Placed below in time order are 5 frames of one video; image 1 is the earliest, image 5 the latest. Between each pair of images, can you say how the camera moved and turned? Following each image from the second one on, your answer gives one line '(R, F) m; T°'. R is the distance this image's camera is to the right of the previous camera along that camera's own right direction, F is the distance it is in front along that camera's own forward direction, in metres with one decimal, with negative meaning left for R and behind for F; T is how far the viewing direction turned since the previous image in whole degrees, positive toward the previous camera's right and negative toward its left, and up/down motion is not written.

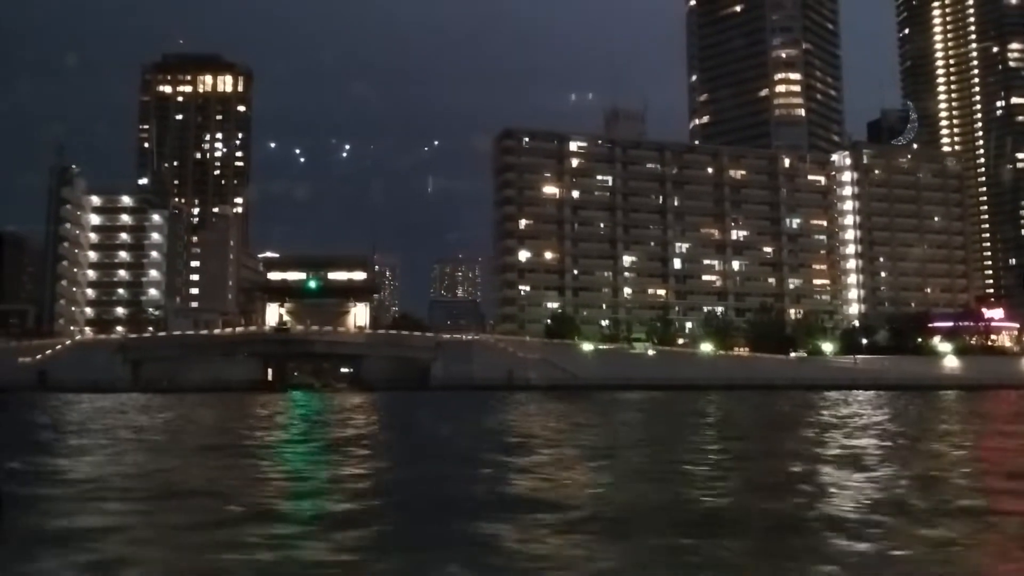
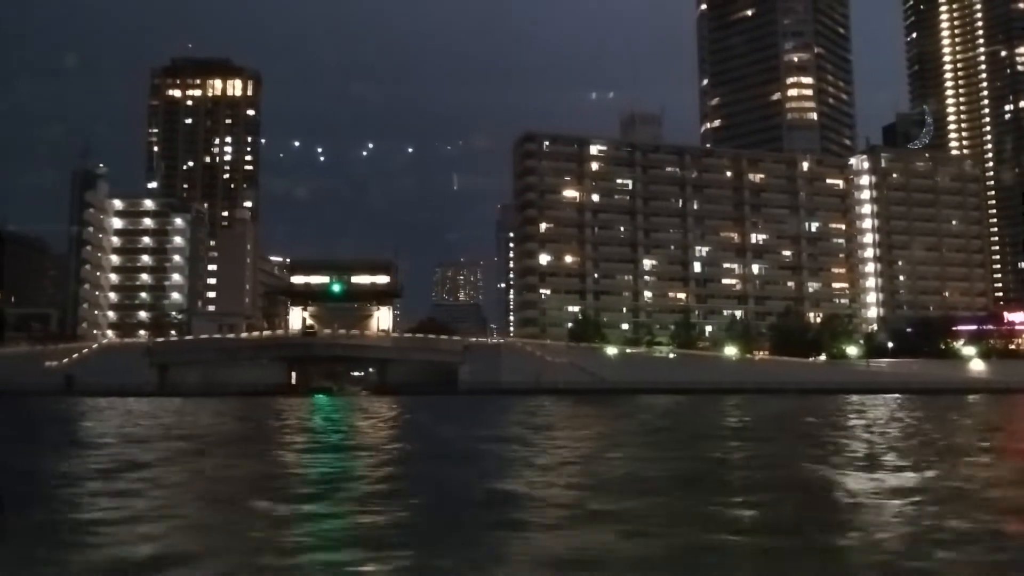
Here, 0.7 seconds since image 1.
(-2.0, 0.0) m; 0°
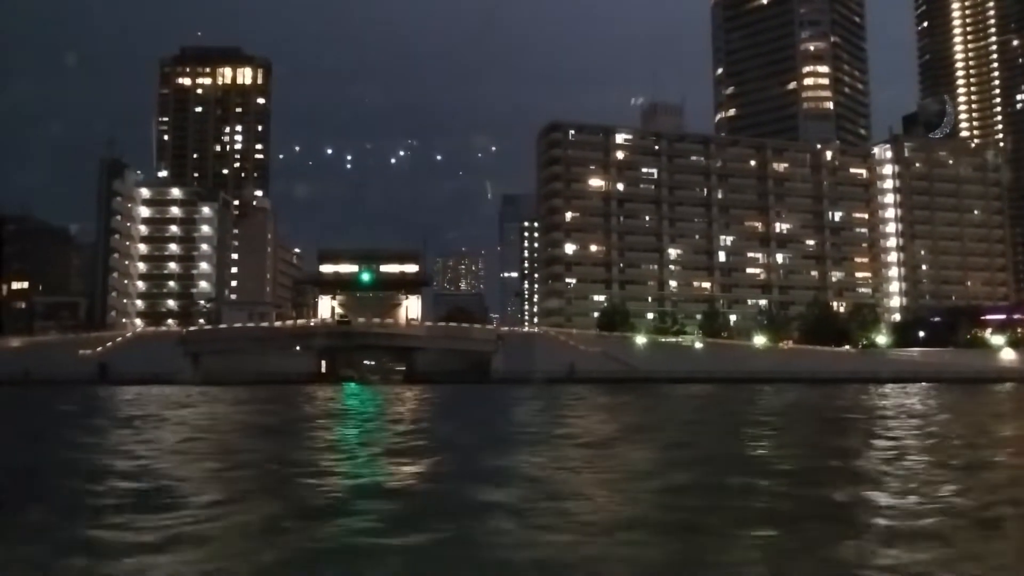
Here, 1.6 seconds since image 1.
(-2.5, 0.0) m; 0°
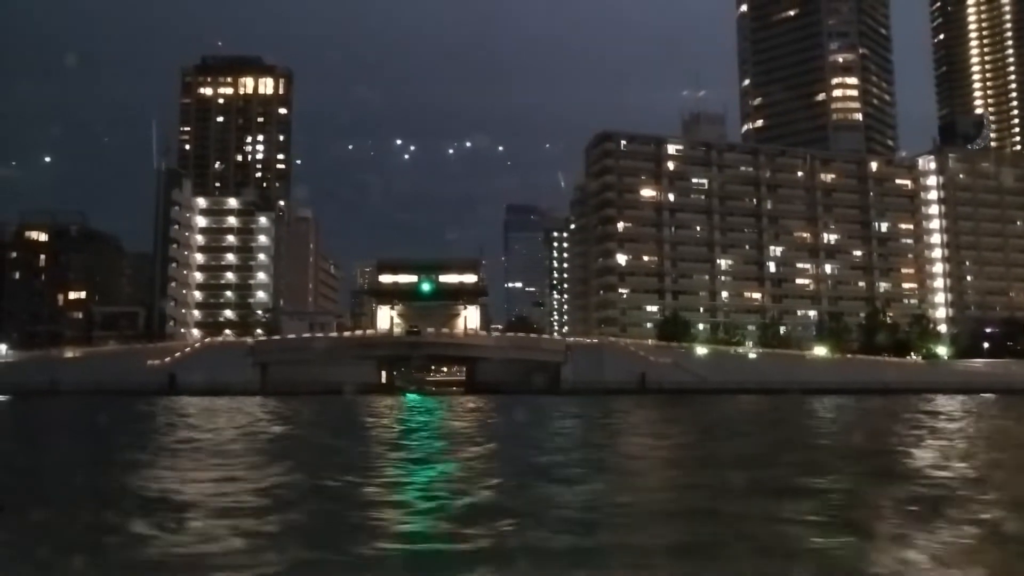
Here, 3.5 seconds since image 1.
(-5.4, +0.1) m; 0°
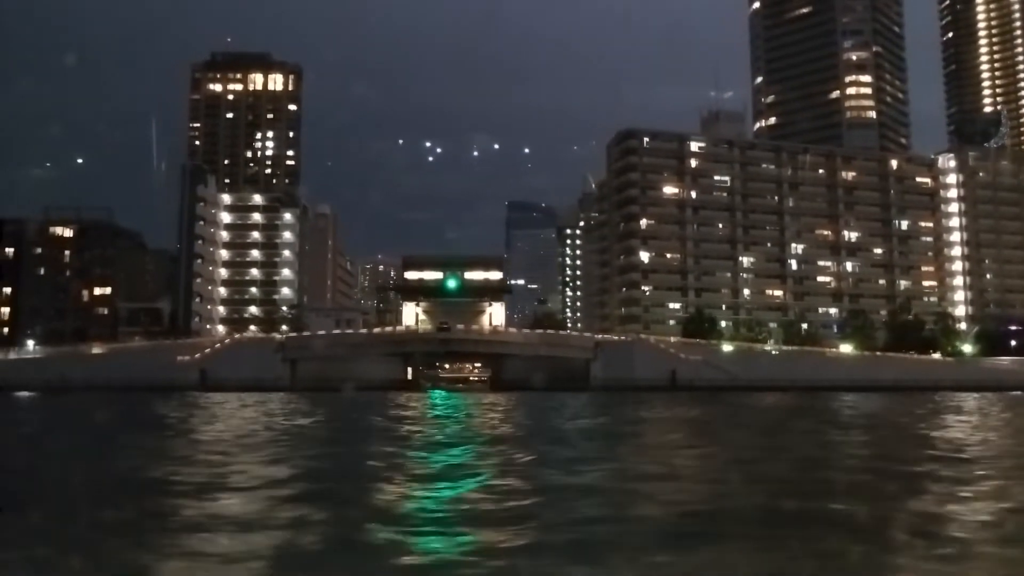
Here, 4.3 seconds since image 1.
(-2.3, 0.0) m; 0°
